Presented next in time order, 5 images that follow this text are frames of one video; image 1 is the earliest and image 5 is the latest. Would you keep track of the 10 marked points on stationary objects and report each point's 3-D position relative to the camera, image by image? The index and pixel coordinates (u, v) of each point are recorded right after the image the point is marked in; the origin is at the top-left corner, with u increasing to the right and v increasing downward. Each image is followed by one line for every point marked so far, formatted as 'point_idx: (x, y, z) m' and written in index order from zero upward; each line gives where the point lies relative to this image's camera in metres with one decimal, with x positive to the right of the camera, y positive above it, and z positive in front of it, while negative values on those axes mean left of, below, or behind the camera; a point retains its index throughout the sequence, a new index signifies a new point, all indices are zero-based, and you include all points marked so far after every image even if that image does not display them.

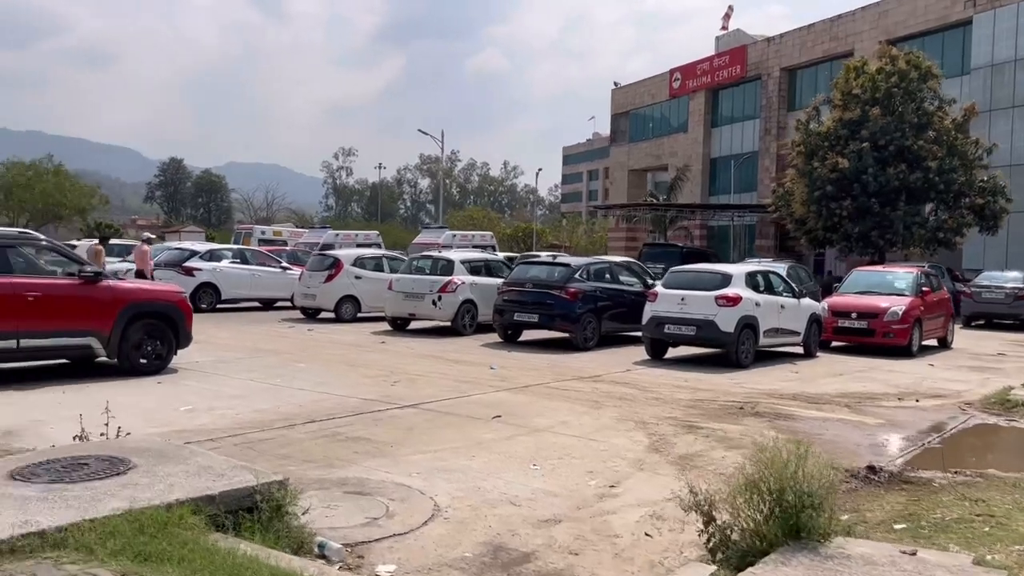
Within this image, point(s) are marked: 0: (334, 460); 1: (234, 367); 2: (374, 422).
0: (-1.4, -1.3, +7.1) m
1: (-3.8, -1.1, +12.3) m
2: (-1.3, -1.3, +8.7) m
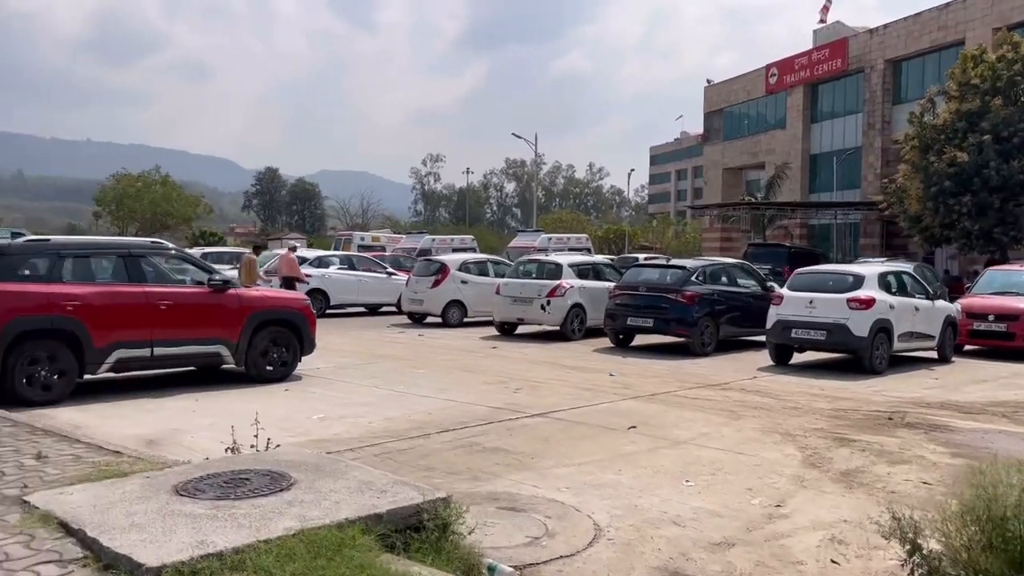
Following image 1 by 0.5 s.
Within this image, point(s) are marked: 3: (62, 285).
0: (-0.3, -1.4, +6.8) m
1: (-2.1, -1.2, +12.3) m
2: (0.0, -1.3, +8.5) m
3: (-4.8, 0.0, +9.6) m
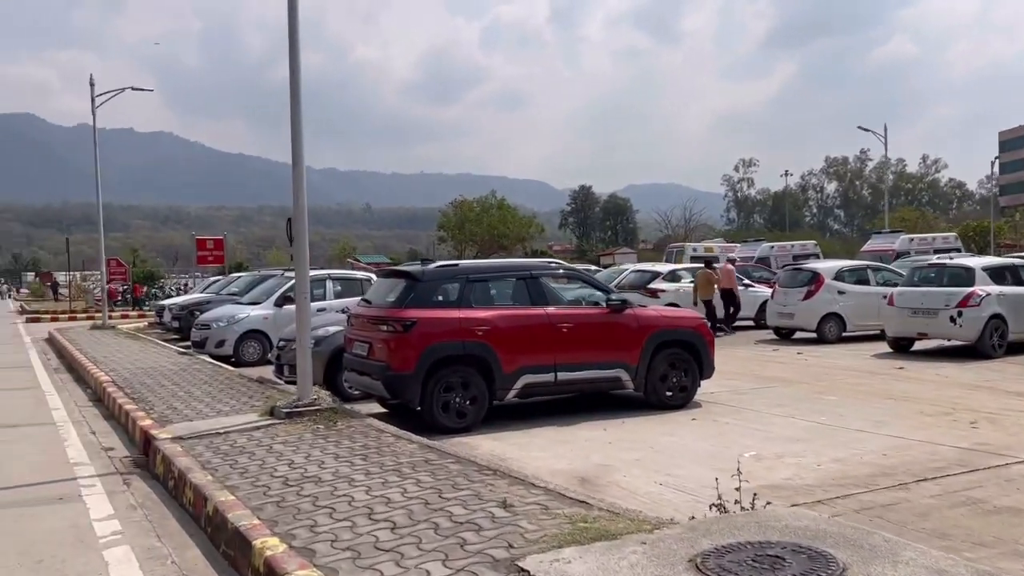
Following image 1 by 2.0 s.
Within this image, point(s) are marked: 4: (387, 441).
0: (+2.9, -1.5, +5.3) m
1: (+3.0, -1.4, +11.0) m
2: (+3.7, -1.4, +6.7) m
3: (-0.4, -0.2, +9.4) m
4: (-1.0, -1.3, +7.4) m
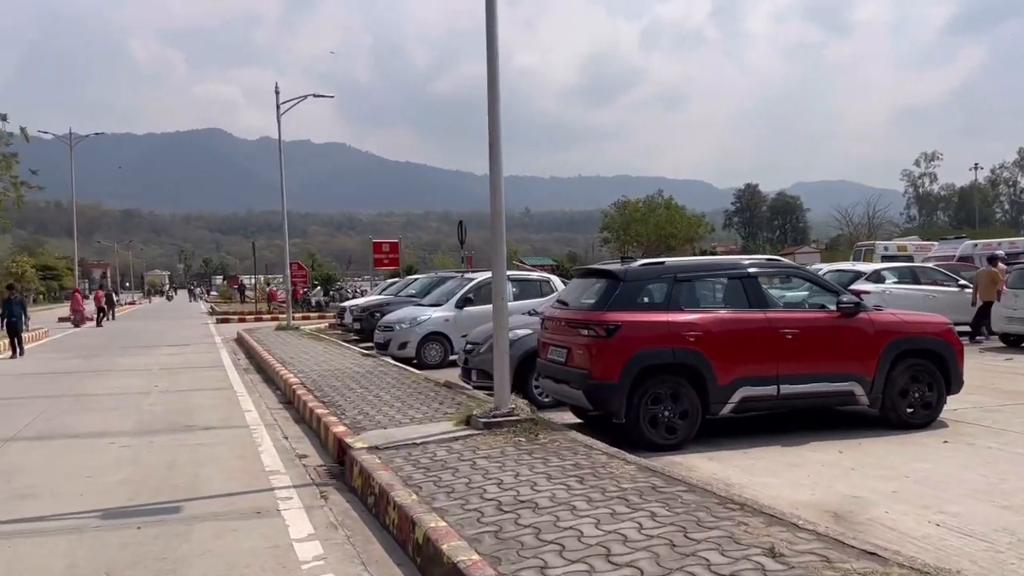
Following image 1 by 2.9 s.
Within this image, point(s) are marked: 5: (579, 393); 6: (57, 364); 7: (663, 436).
0: (+4.2, -1.5, +3.8) m
1: (+5.2, -1.4, +9.4) m
2: (+5.2, -1.4, +5.1) m
3: (+1.6, -0.2, +8.4) m
4: (+0.6, -1.3, +6.6) m
5: (+0.6, -1.0, +8.4) m
6: (-9.5, -1.6, +19.0) m
7: (+1.4, -1.3, +8.3) m
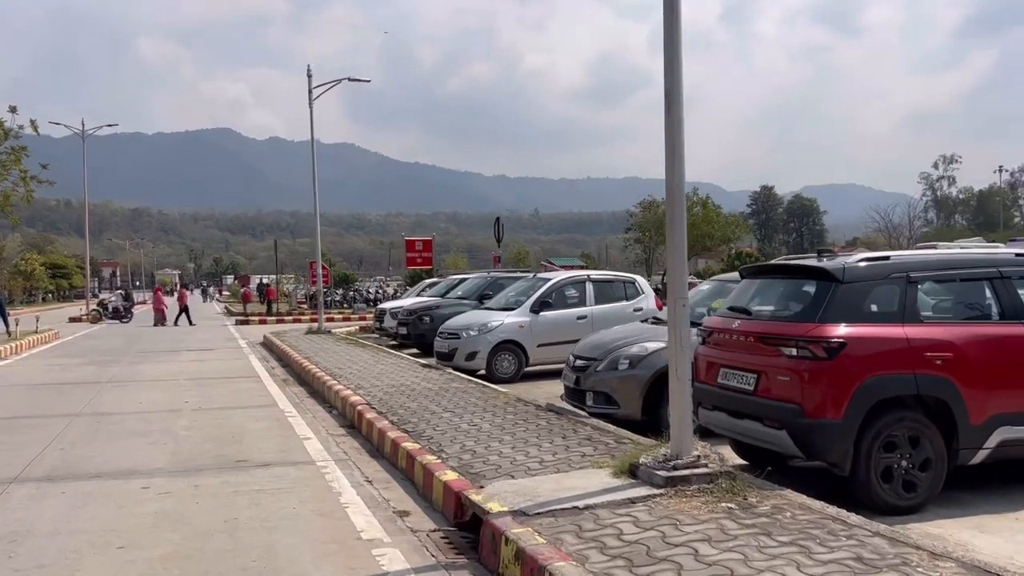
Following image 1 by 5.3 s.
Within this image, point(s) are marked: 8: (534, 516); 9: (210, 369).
0: (+5.3, -1.5, +1.6) m
1: (+6.4, -1.4, +7.2) m
2: (+6.3, -1.5, +2.9) m
3: (+2.8, -0.3, +6.3) m
4: (+1.8, -1.3, +4.4) m
5: (+1.8, -1.0, +6.2) m
6: (-8.2, -1.6, +16.9) m
7: (+2.6, -1.4, +6.1) m
8: (+0.1, -1.3, +5.4) m
9: (-5.9, -1.6, +17.7) m
